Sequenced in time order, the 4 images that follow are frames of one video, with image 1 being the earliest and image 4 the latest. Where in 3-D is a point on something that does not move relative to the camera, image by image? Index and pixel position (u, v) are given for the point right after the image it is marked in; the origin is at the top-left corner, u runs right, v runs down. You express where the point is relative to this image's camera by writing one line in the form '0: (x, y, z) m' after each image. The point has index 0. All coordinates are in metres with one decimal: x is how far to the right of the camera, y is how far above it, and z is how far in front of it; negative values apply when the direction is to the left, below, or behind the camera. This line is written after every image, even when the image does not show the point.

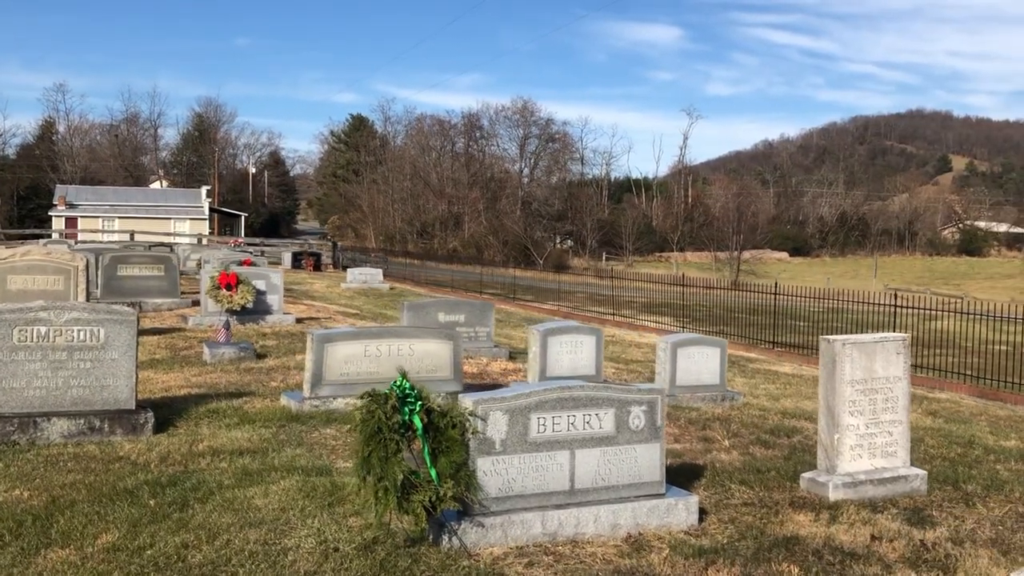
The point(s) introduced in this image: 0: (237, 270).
0: (-4.2, +0.3, +16.8) m
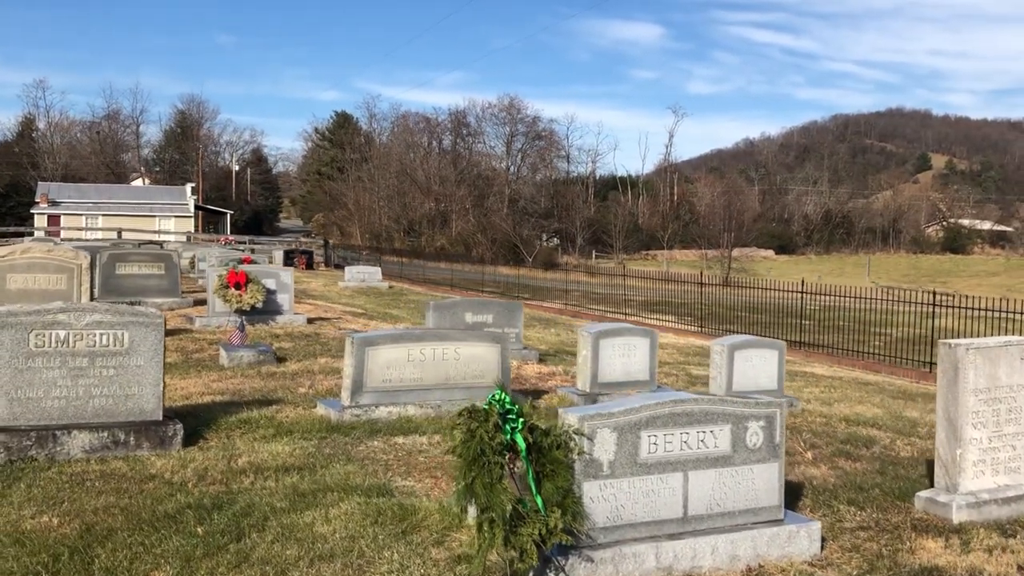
0: (-3.9, +0.3, +16.1) m
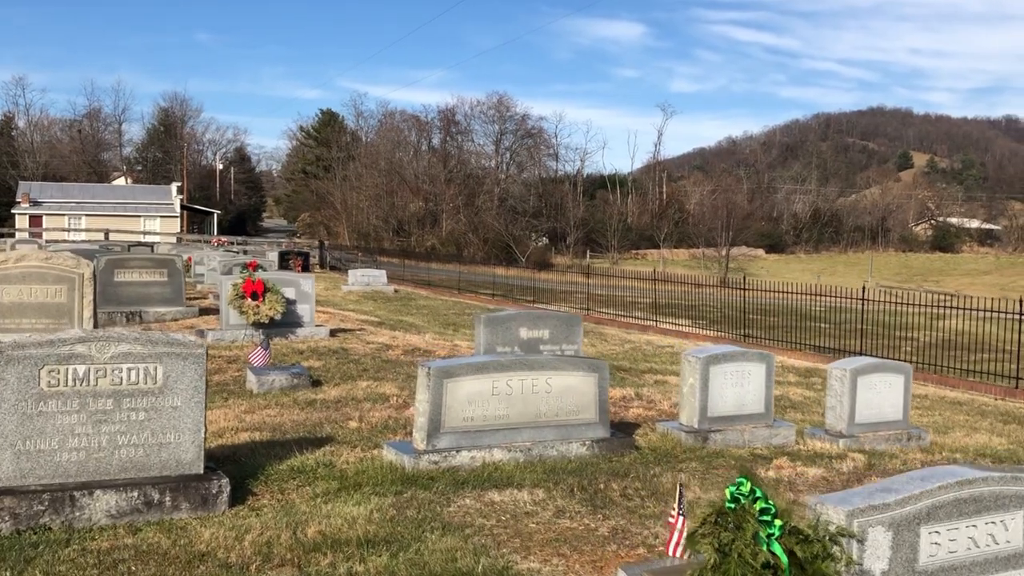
0: (-3.3, +0.2, +14.6) m
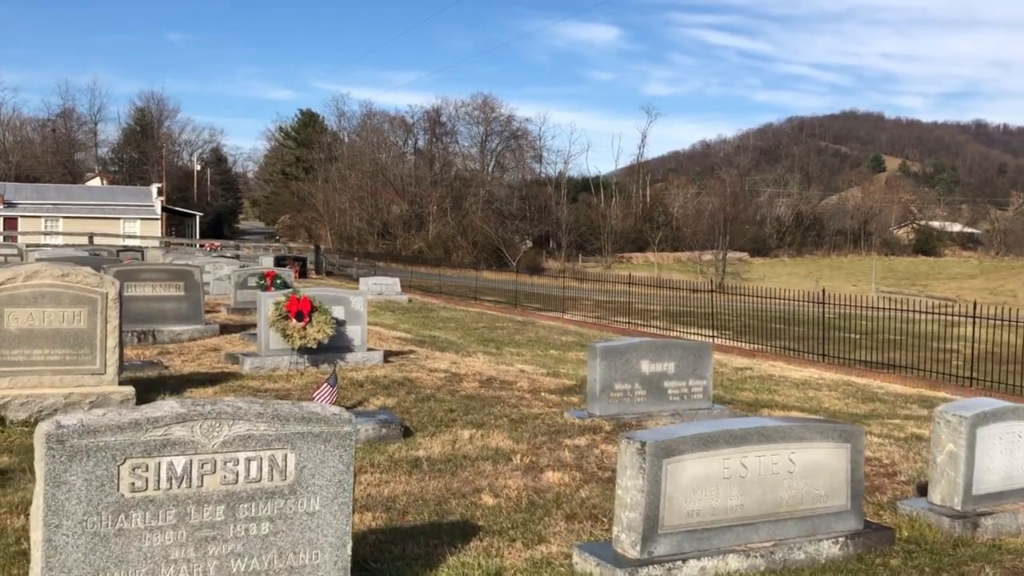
0: (-2.4, -0.1, +12.5) m
